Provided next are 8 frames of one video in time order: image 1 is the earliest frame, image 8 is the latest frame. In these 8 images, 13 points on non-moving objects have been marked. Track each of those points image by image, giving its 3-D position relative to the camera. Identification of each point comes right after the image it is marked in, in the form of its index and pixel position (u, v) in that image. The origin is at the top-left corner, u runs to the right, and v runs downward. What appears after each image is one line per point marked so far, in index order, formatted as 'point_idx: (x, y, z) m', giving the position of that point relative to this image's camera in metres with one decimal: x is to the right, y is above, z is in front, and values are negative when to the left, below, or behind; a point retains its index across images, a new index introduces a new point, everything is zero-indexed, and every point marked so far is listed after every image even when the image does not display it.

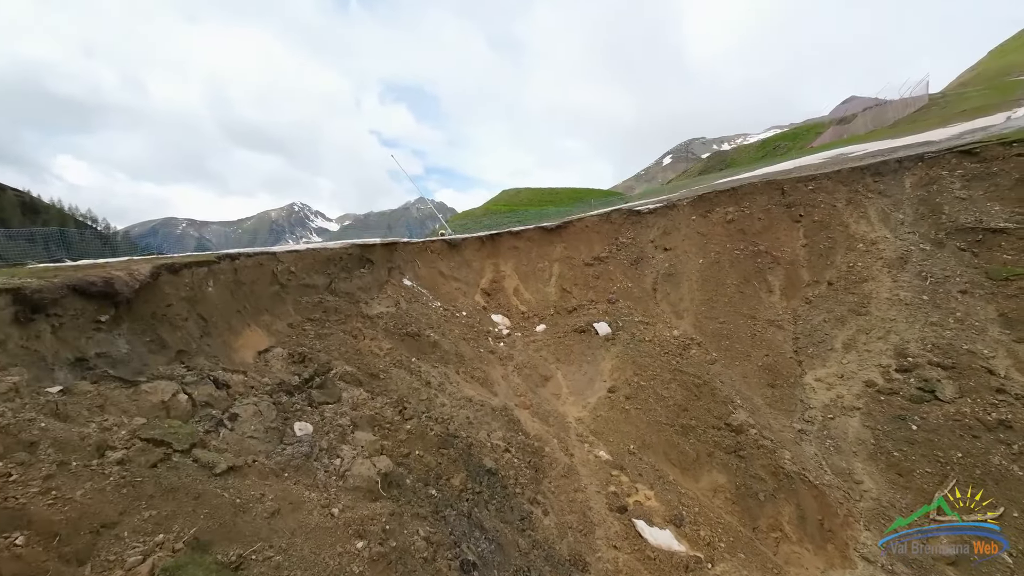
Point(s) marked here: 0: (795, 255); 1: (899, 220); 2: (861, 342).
0: (+10.6, +1.2, +14.5) m
1: (+14.3, +2.6, +14.7) m
2: (+9.7, -1.5, +10.8) m
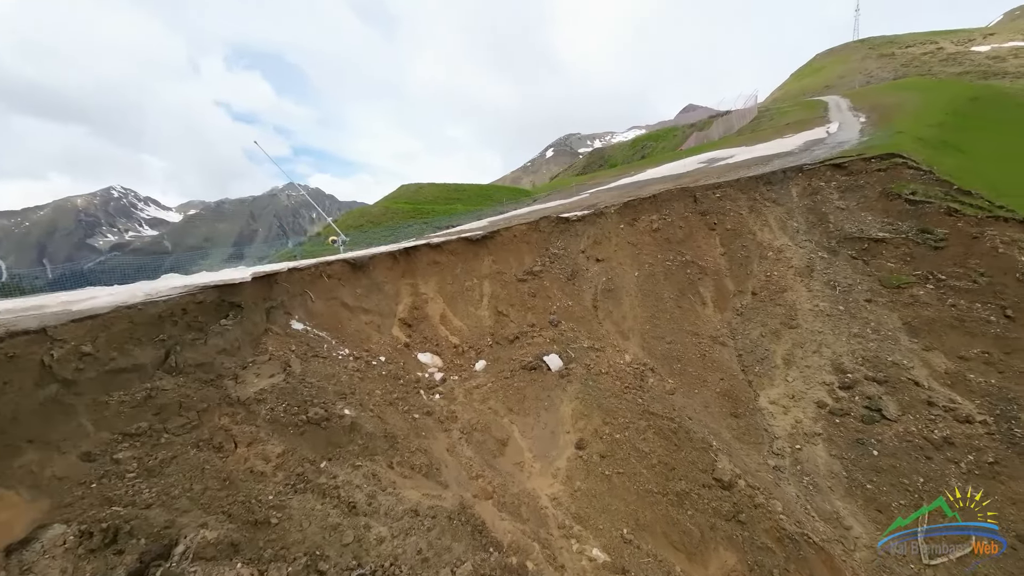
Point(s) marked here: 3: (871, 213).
0: (+7.9, +0.9, +14.7) m
1: (+11.4, +2.5, +15.8) m
2: (+8.1, -1.9, +11.0) m
3: (+14.0, +3.0, +15.3) m
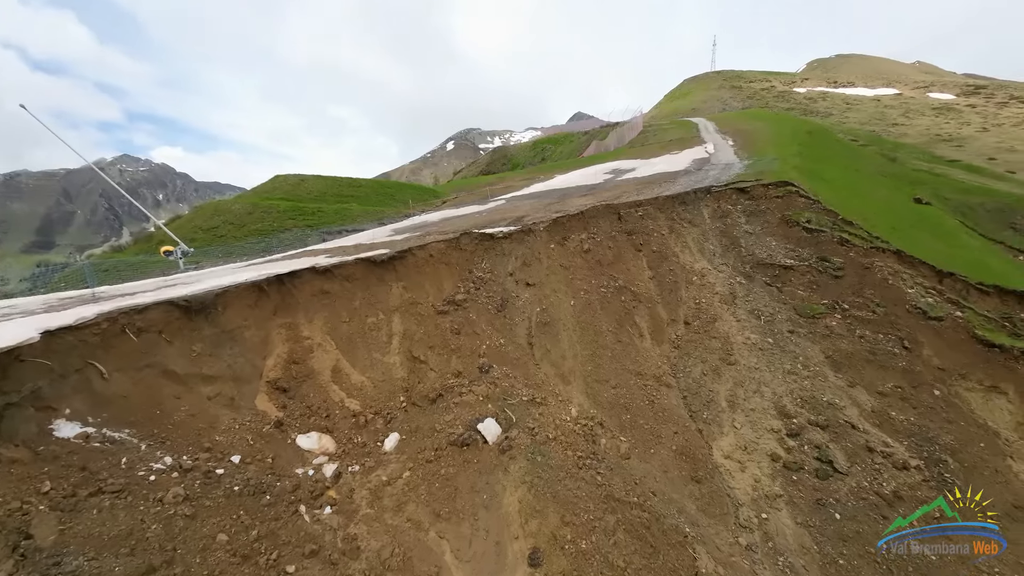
0: (+5.0, 0.0, +13.9) m
1: (+8.1, +1.6, +15.9) m
2: (+6.2, -3.0, +10.4) m
3: (+10.7, +2.1, +16.0) m
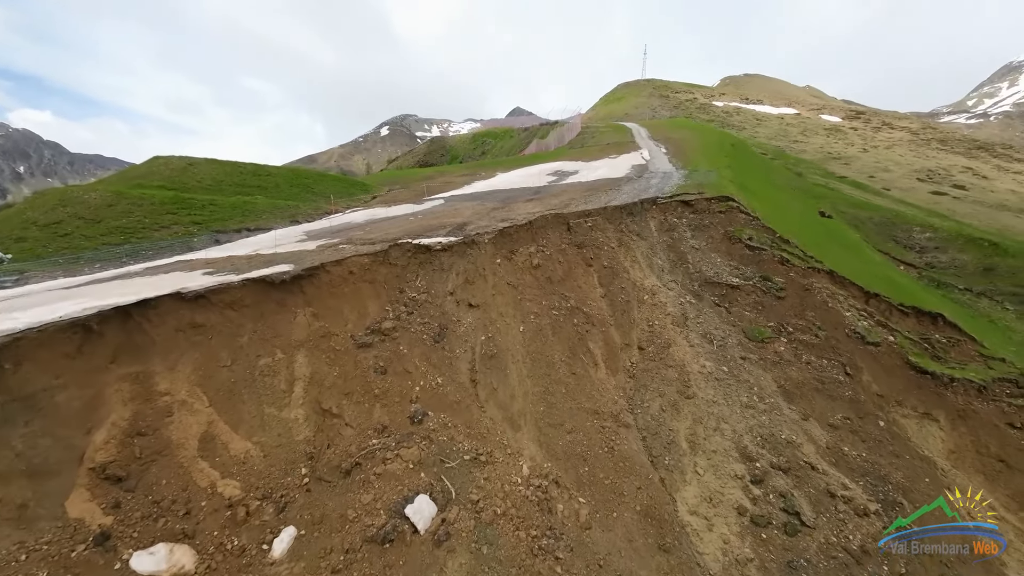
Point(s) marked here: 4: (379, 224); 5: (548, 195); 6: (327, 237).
0: (+3.0, -0.7, +12.8) m
1: (+5.8, +0.9, +15.2) m
2: (+4.7, -3.7, +9.6) m
3: (+8.4, +1.4, +15.8) m
4: (-5.2, +2.5, +15.1) m
5: (+1.8, +4.7, +19.5) m
6: (-6.4, +1.8, +13.4) m
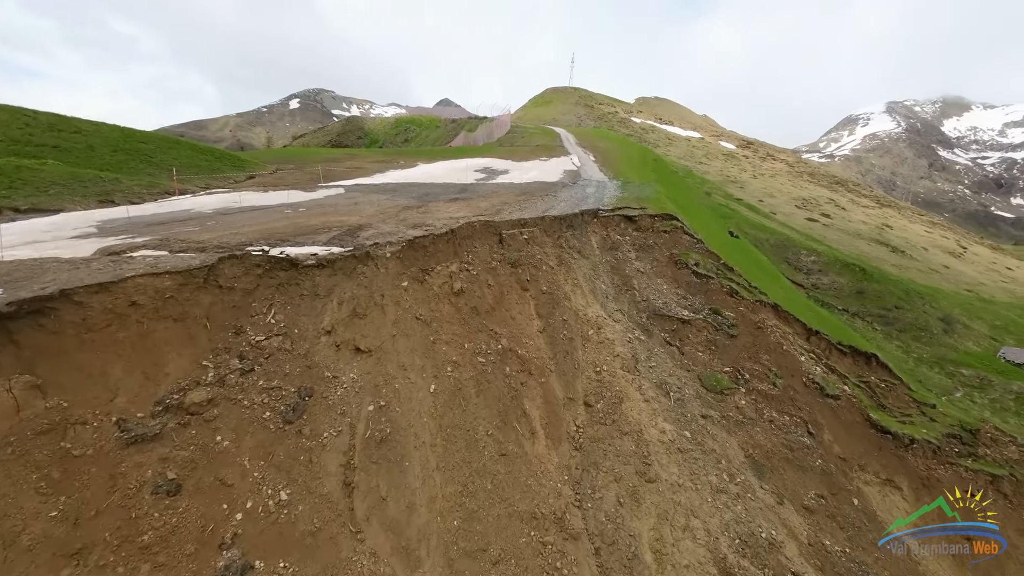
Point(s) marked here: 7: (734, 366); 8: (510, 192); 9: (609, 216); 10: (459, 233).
0: (+0.8, -1.6, +10.0) m
1: (+3.0, -0.1, +12.8) m
2: (+2.9, -4.7, +7.2) m
3: (+5.5, +0.3, +13.9) m
4: (-7.6, +1.9, +10.6) m
5: (-1.6, +3.9, +16.3) m
6: (-8.5, +1.2, +8.7) m
7: (+6.5, -2.3, +11.3) m
8: (0.0, +4.5, +17.9) m
9: (+3.9, +2.9, +15.5) m
10: (-1.5, +1.6, +10.9) m
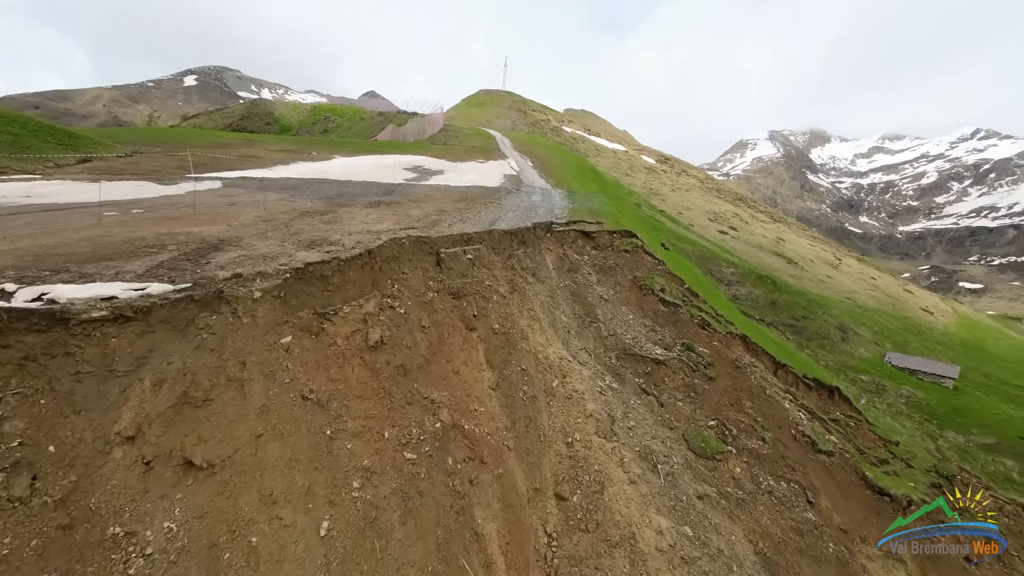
0: (-0.3, -2.5, +7.3) m
1: (+1.4, -1.0, +10.5) m
2: (+2.3, -5.6, +4.9) m
3: (+3.7, -0.6, +12.0) m
4: (-8.7, +1.1, +6.4) m
5: (-3.7, +3.0, +13.1) m
6: (-9.2, +0.4, +4.4) m
7: (+5.1, -3.2, +9.6) m
8: (-2.5, +3.6, +15.0) m
9: (+1.8, +2.0, +13.3) m
10: (-2.7, +0.7, +7.8) m
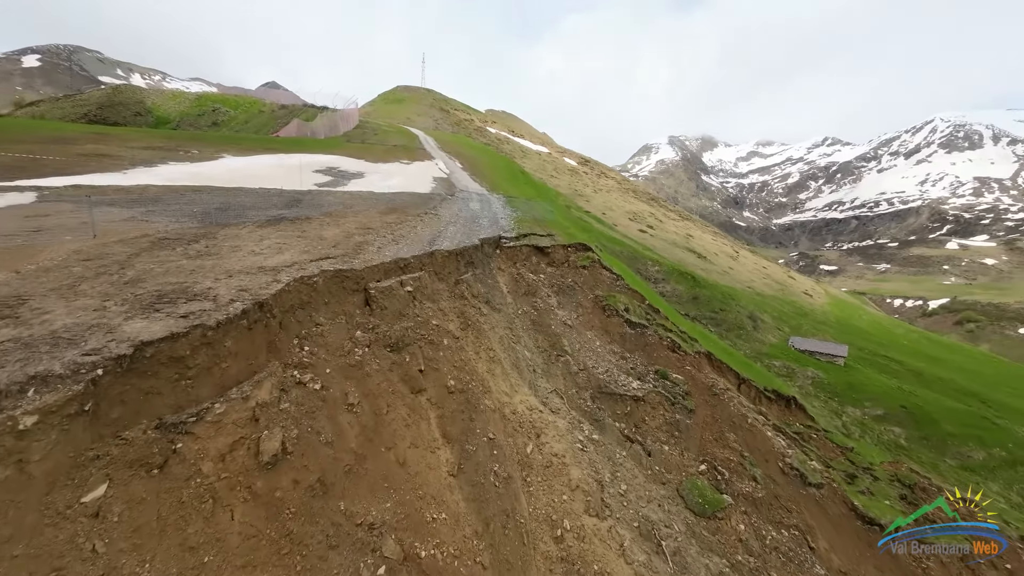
0: (-0.7, -3.3, +5.3) m
1: (+0.4, -1.7, +8.8) m
2: (+2.5, -6.3, +3.4) m
3: (+2.3, -1.3, +10.6) m
4: (-8.9, -0.1, +2.9) m
5: (-5.3, +2.0, +10.4) m
6: (-9.0, -0.8, +0.8) m
7: (+4.3, -3.7, +8.5) m
8: (-4.5, +2.6, +12.5) m
9: (+0.1, +1.3, +11.6) m
10: (-3.2, -0.2, +5.4) m
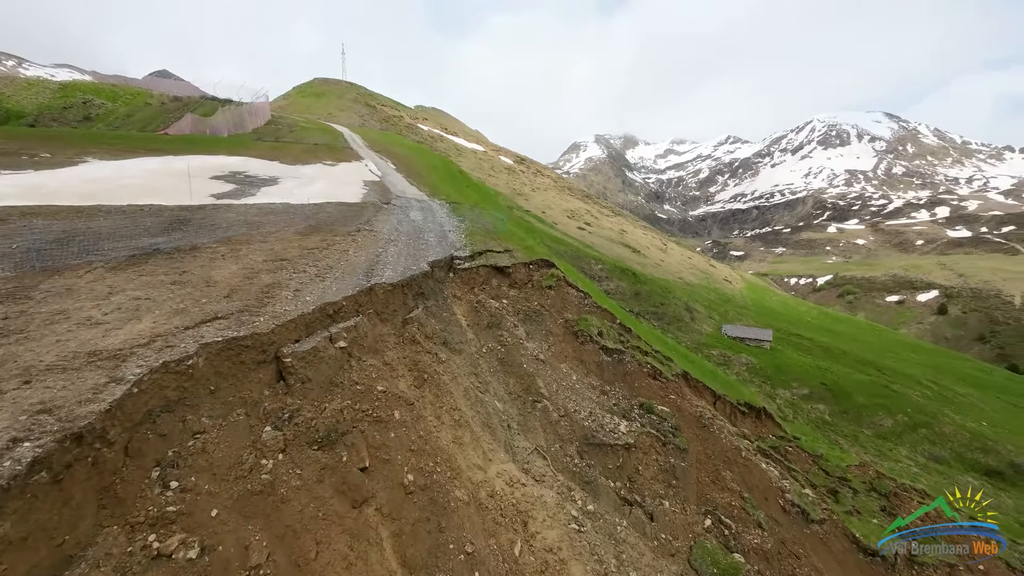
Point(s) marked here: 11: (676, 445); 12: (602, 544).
0: (-0.6, -4.1, +3.6) m
1: (-0.2, -2.4, +7.2) m
2: (+2.9, -6.9, +2.2) m
3: (+1.4, -1.9, +9.3) m
4: (-8.6, -1.4, 0.0) m
5: (-6.3, +0.9, +7.9) m
6: (-8.3, -2.1, -2.1) m
7: (+3.8, -4.2, +7.5) m
8: (-5.8, +1.6, +10.0) m
9: (-1.0, +0.5, +9.9) m
10: (-3.3, -1.2, +3.3) m
11: (+3.5, -3.3, +8.3) m
12: (+1.3, -4.0, +6.0) m
